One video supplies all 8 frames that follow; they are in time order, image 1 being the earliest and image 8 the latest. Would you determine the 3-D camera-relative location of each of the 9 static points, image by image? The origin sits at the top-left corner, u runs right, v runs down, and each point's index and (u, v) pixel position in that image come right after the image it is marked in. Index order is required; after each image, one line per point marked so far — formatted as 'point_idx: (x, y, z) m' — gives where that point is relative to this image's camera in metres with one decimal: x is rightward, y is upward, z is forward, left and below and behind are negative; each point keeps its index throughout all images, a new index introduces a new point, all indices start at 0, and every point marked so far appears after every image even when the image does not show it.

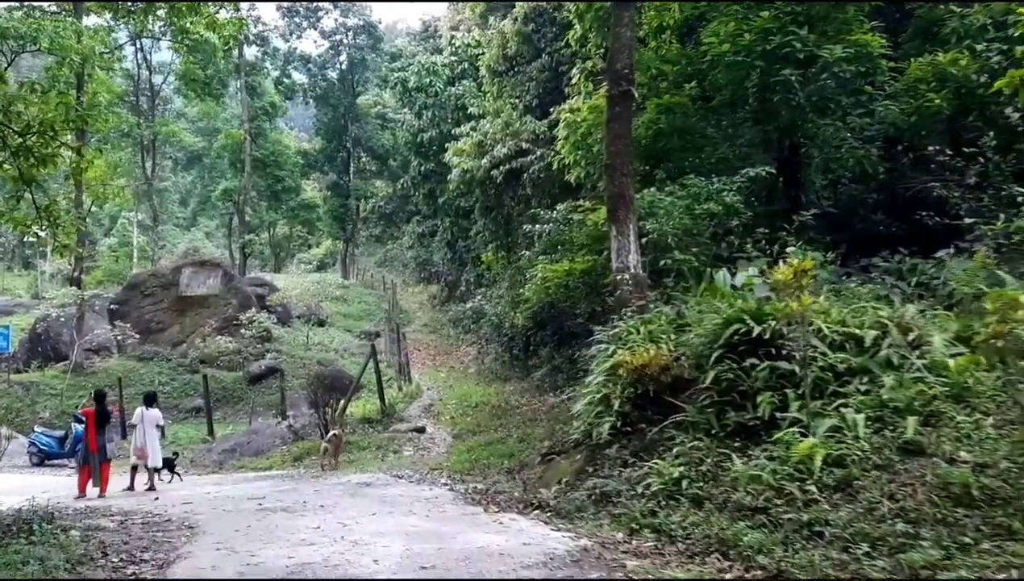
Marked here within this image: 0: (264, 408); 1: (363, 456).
0: (-5.2, -2.5, +18.7) m
1: (-2.0, -2.3, +12.1) m
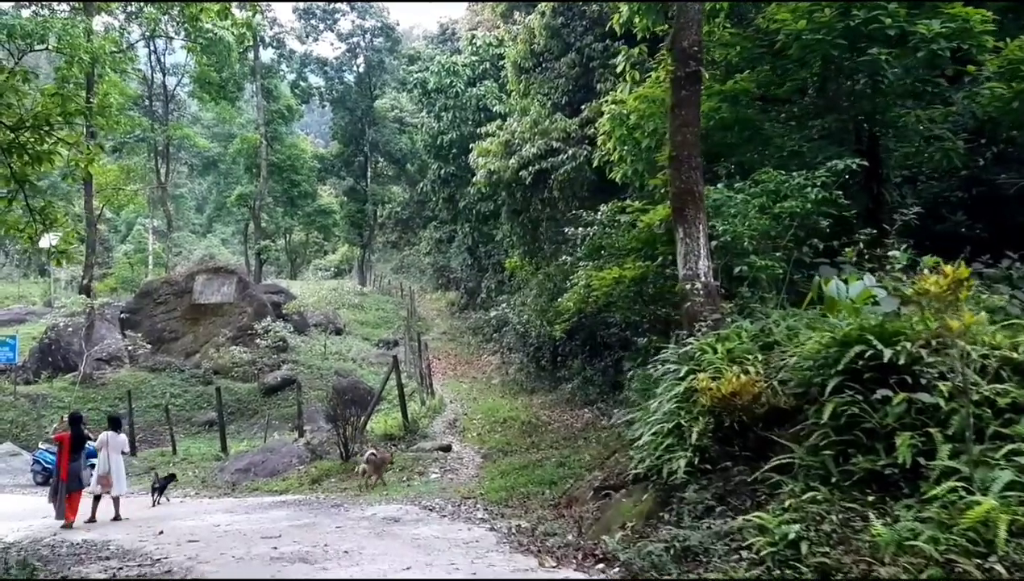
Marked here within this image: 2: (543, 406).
0: (-4.7, -2.7, +17.8) m
1: (-1.6, -2.4, +11.2) m
2: (+0.6, -2.1, +16.0) m
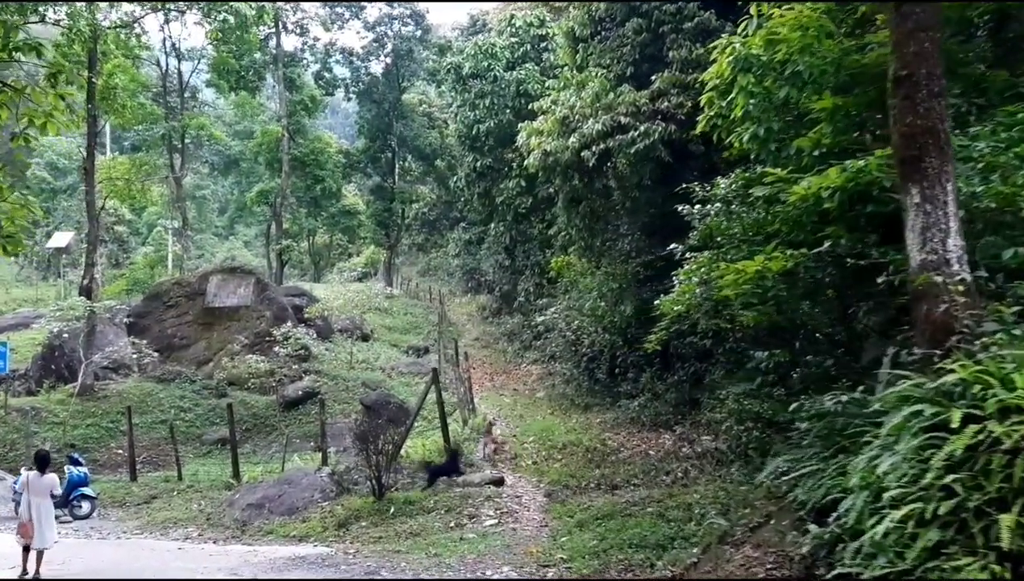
0: (-3.7, -2.7, +15.7) m
1: (-0.8, -2.4, +9.0) m
2: (+1.4, -2.1, +13.8) m
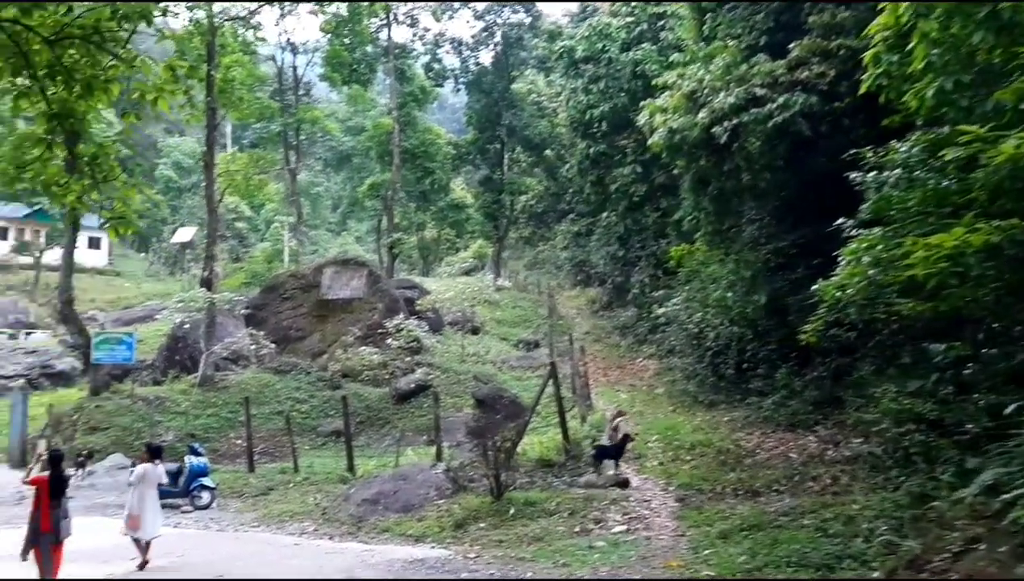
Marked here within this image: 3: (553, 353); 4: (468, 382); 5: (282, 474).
0: (-1.7, -2.5, +15.4) m
1: (+0.4, -2.3, +8.3) m
2: (+3.2, -1.9, +12.9) m
3: (+0.9, -1.4, +19.4) m
4: (-0.9, -1.8, +17.7) m
5: (-3.5, -2.8, +13.4) m
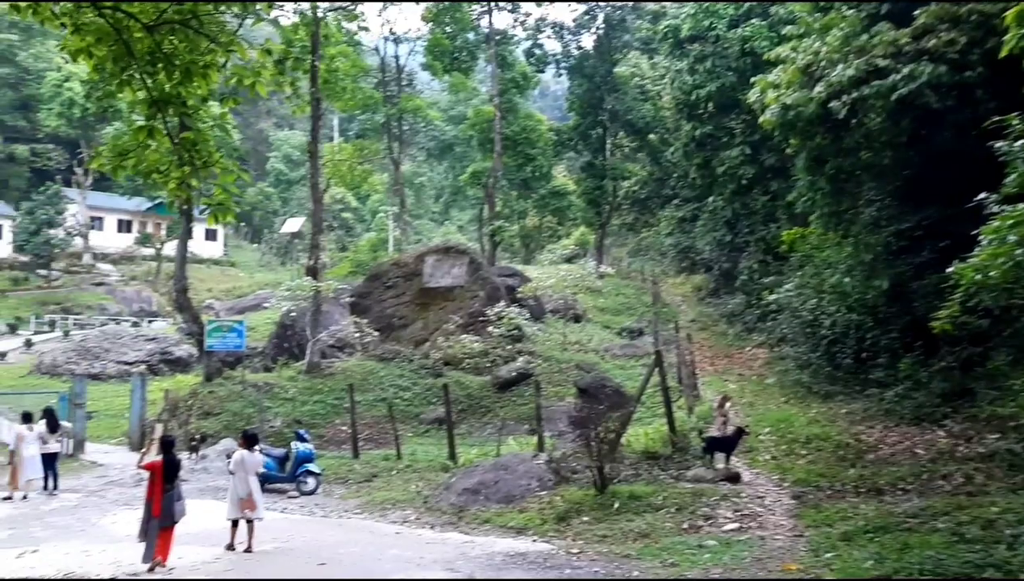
0: (+0.1, -2.3, +15.2) m
1: (+1.3, -2.1, +8.0) m
2: (+4.6, -1.7, +12.1) m
3: (+3.1, -1.1, +18.8) m
4: (+1.2, -1.6, +17.4) m
5: (-1.9, -2.6, +13.5) m
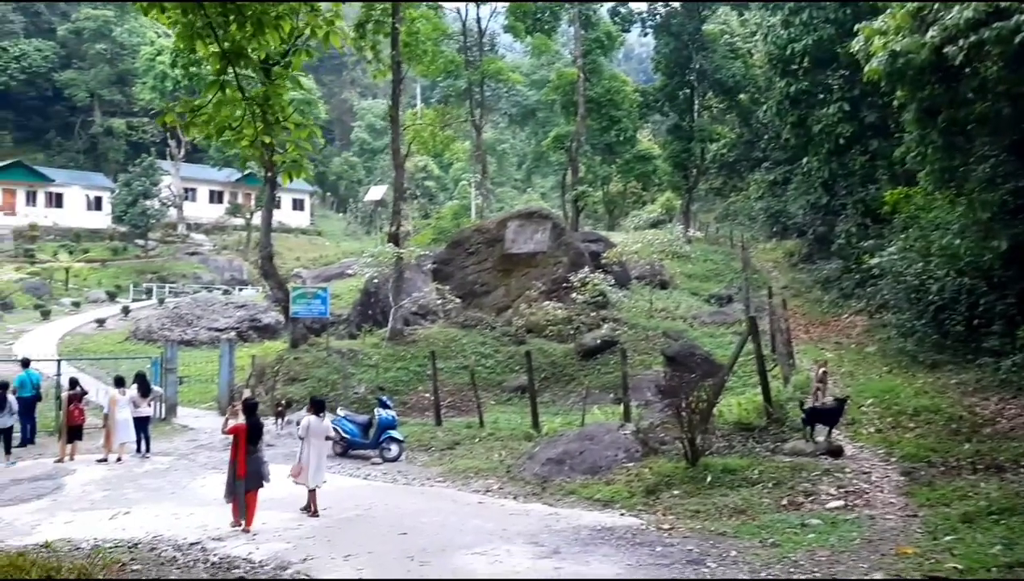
0: (+1.5, -1.7, +14.8) m
1: (+2.1, -1.8, +7.5) m
2: (+5.8, -1.2, +11.3) m
3: (+4.8, -0.4, +18.1) m
4: (+2.8, -0.9, +16.9) m
5: (-0.7, -2.1, +13.3) m
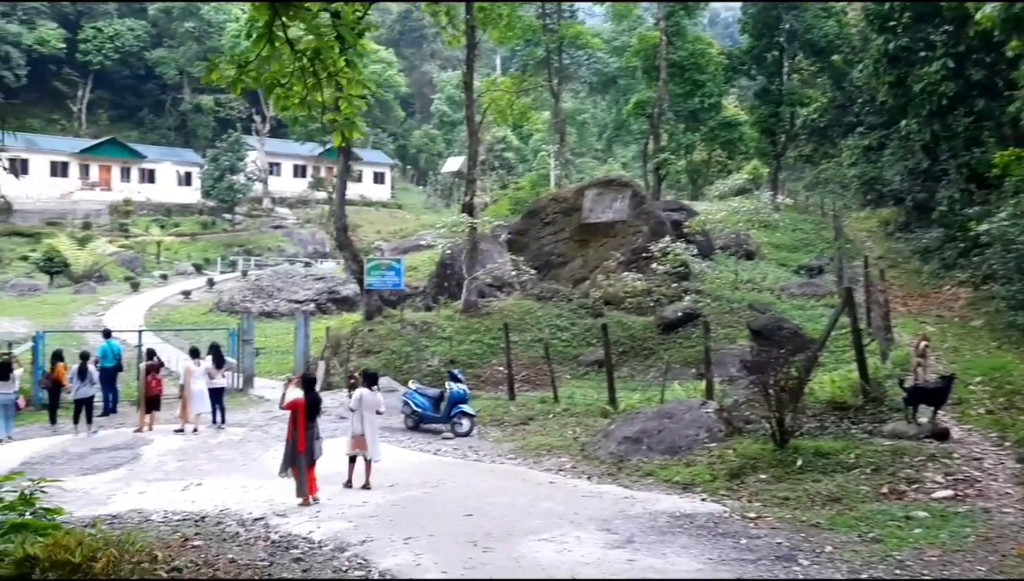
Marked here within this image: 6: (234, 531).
0: (+2.7, -1.2, +14.2) m
1: (+2.6, -1.6, +6.8) m
2: (+6.7, -0.9, +10.3) m
3: (+6.4, +0.2, +17.1) m
4: (+4.2, -0.4, +16.1) m
5: (+0.4, -1.6, +12.8) m
6: (-2.3, -2.0, +7.4) m
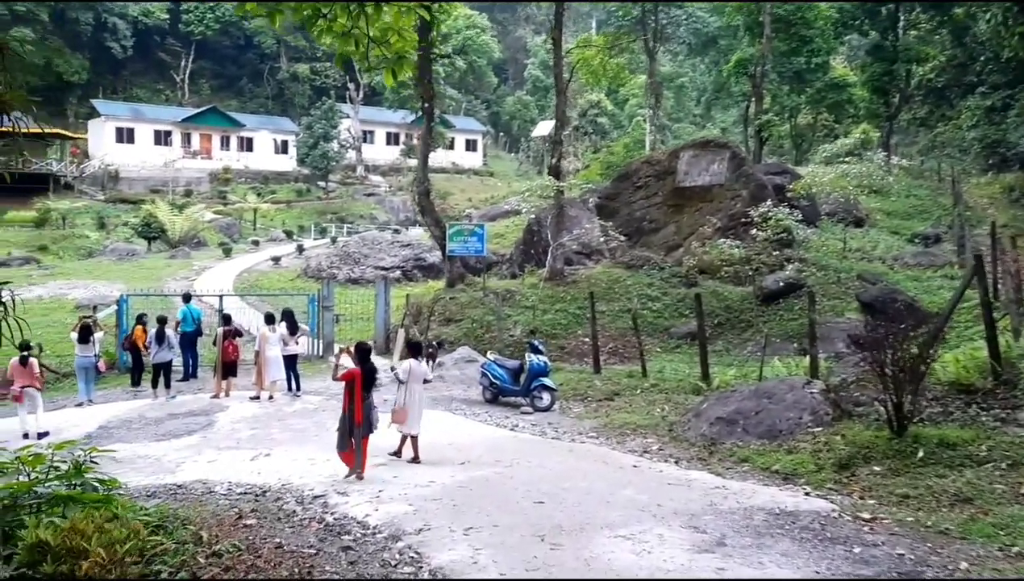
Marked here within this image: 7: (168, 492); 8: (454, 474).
0: (+4.0, -0.8, +13.1) m
1: (+3.1, -1.3, +5.8) m
2: (+7.5, -0.6, +8.8) m
3: (+7.9, +0.7, +15.6) m
4: (+5.7, +0.1, +14.8) m
5: (+1.6, -1.2, +12.0) m
6: (-1.7, -1.7, +6.9) m
7: (-3.1, -1.8, +8.1) m
8: (-0.5, -1.6, +7.5) m
